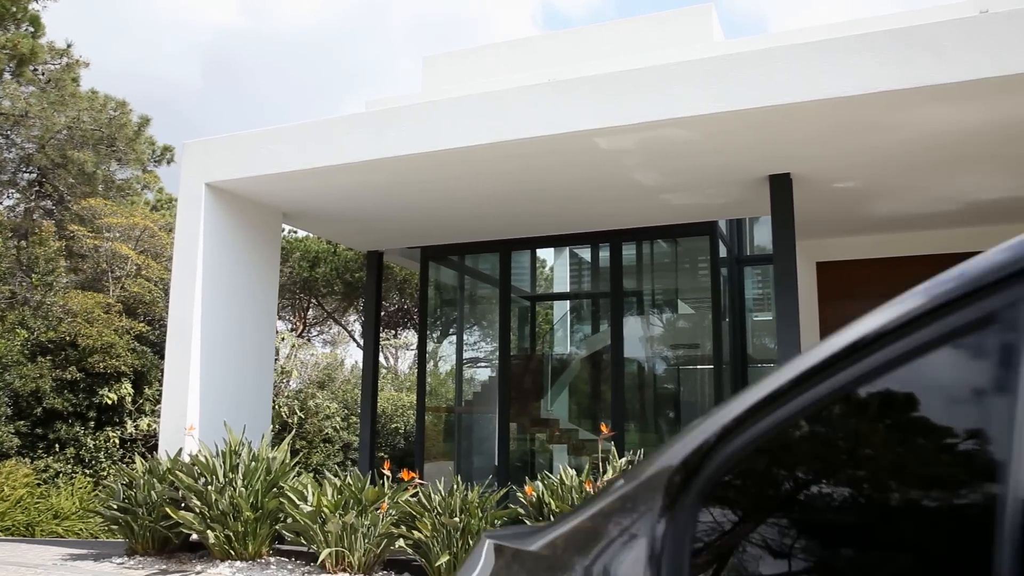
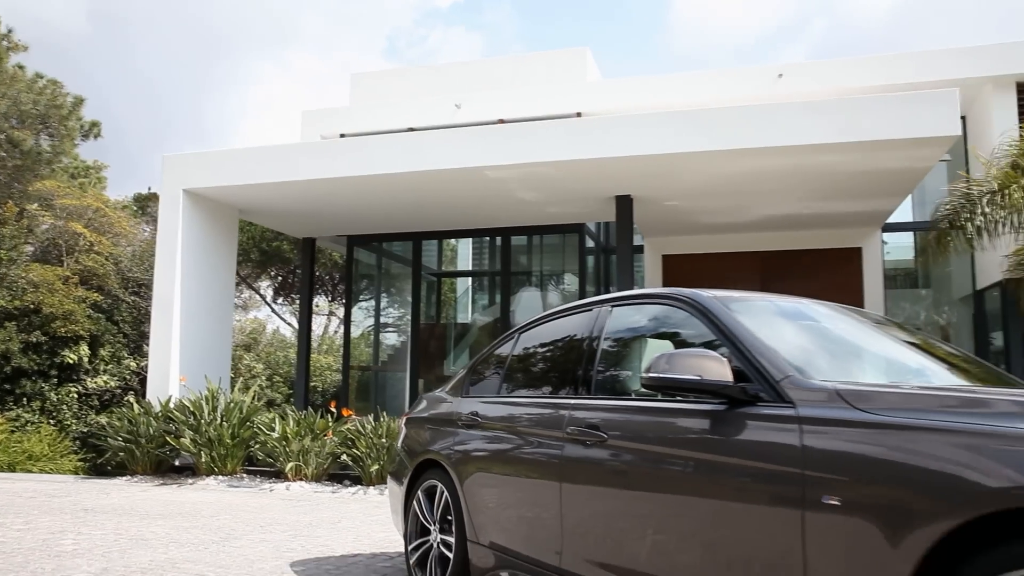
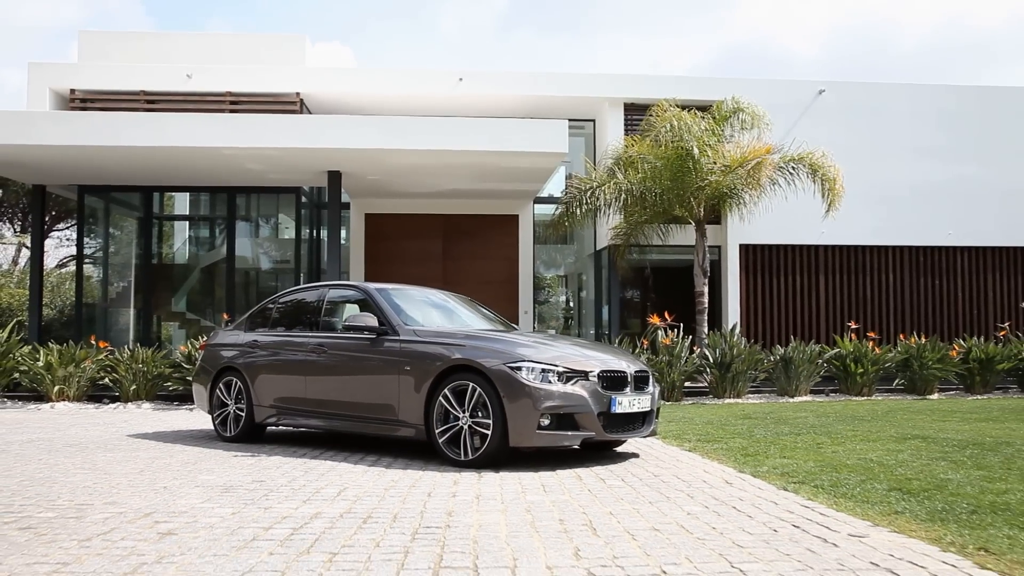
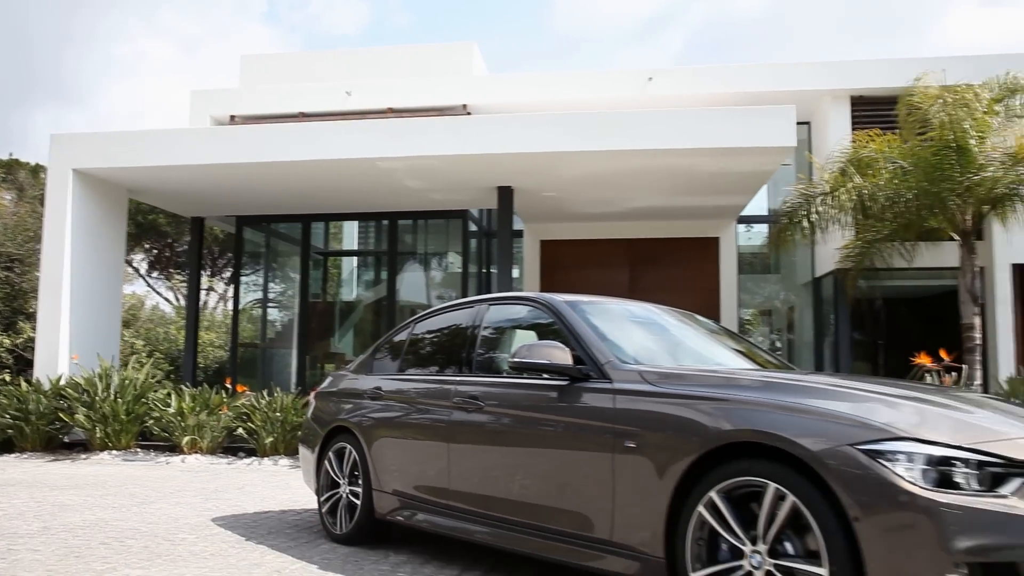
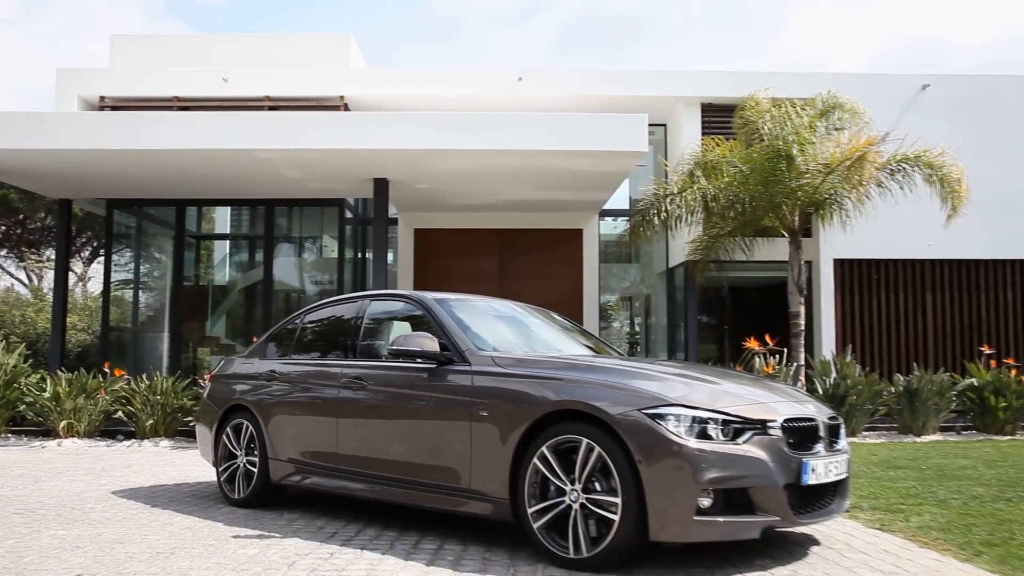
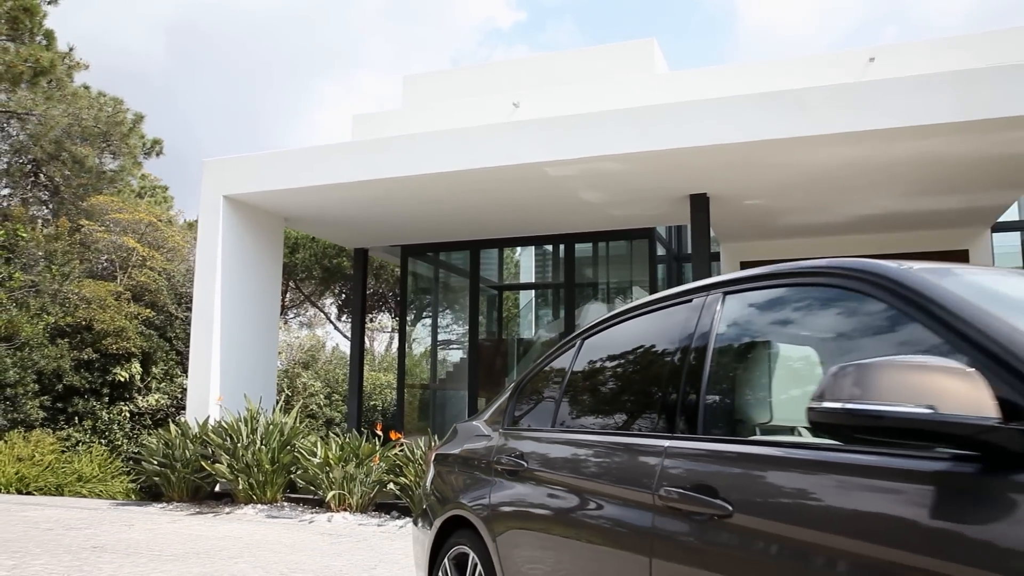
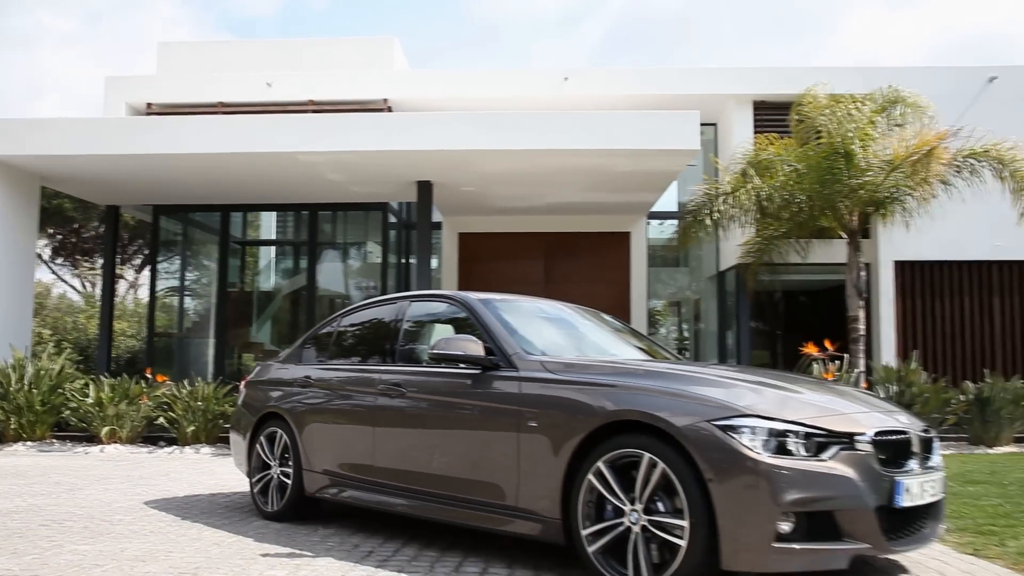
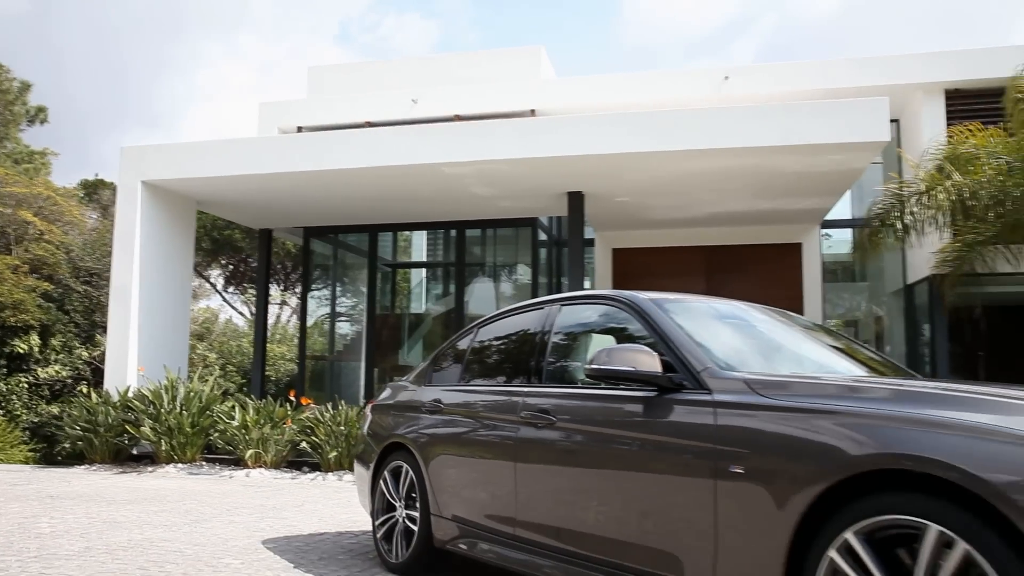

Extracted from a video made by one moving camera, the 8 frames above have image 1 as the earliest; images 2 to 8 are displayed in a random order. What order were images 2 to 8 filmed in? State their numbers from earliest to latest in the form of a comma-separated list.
6, 2, 8, 4, 7, 5, 3
